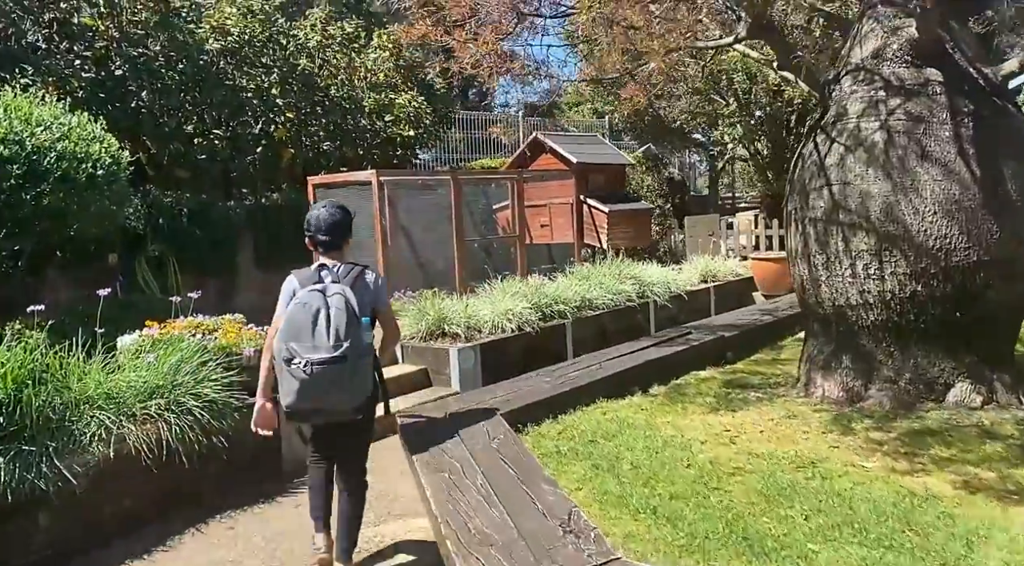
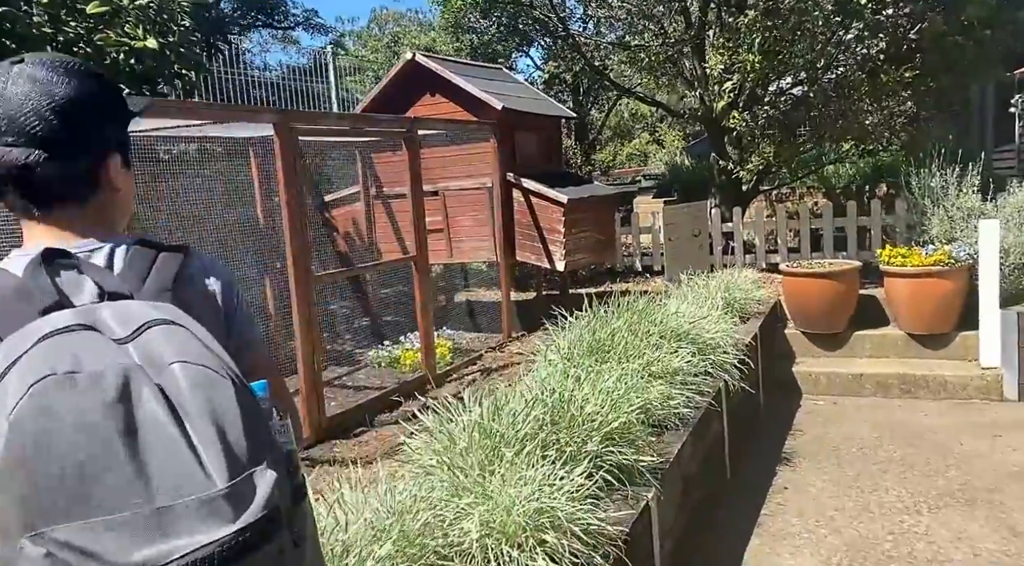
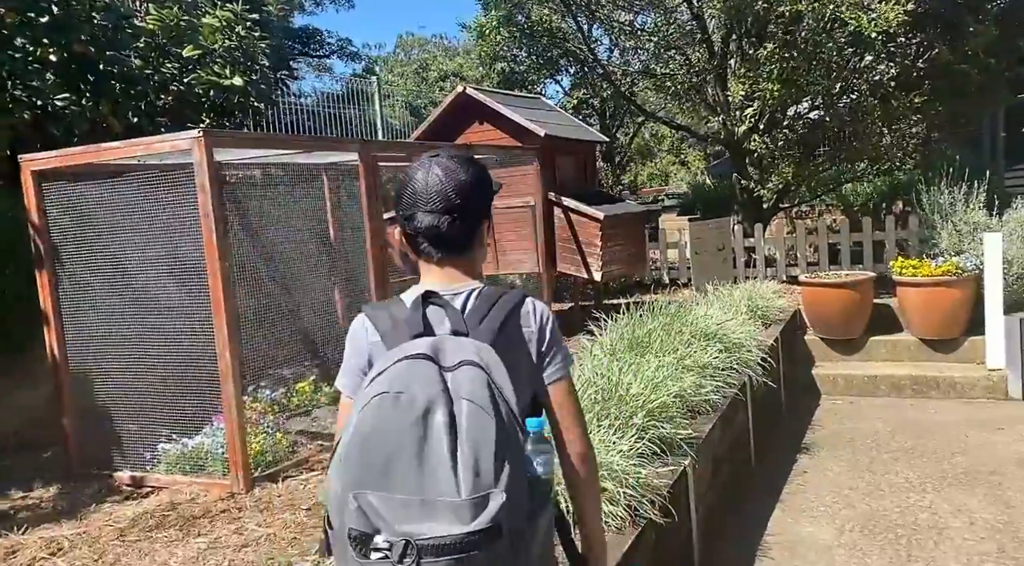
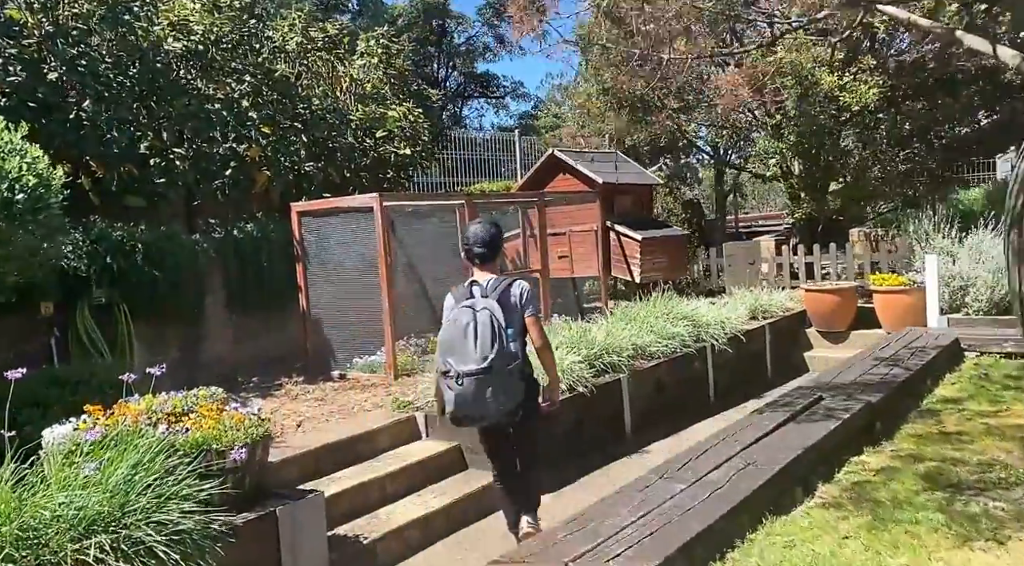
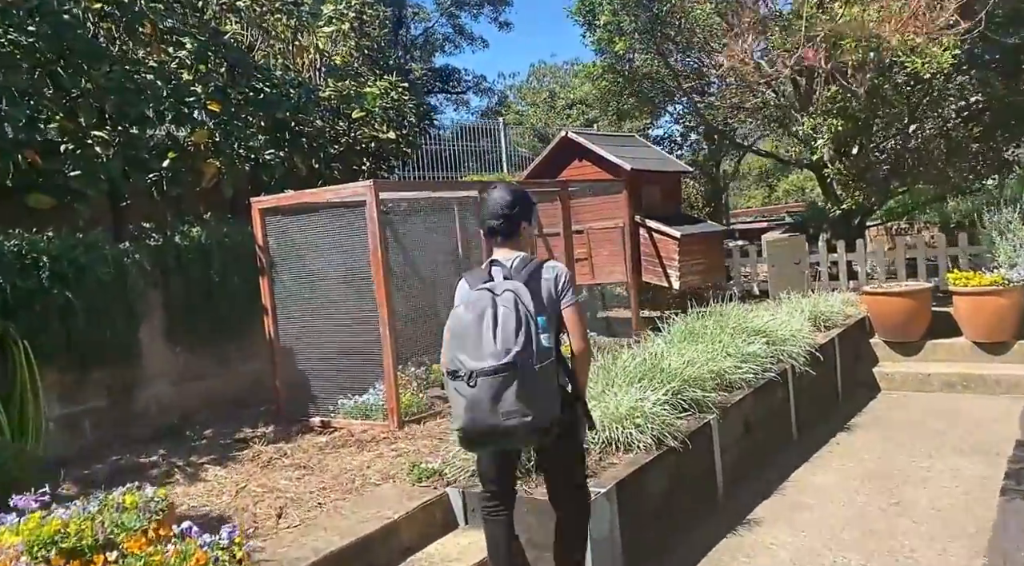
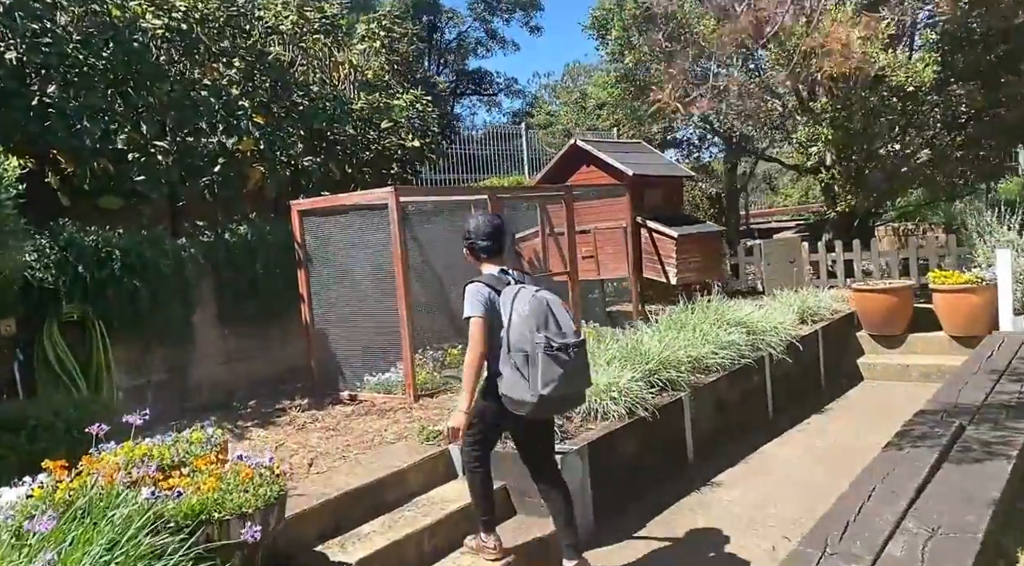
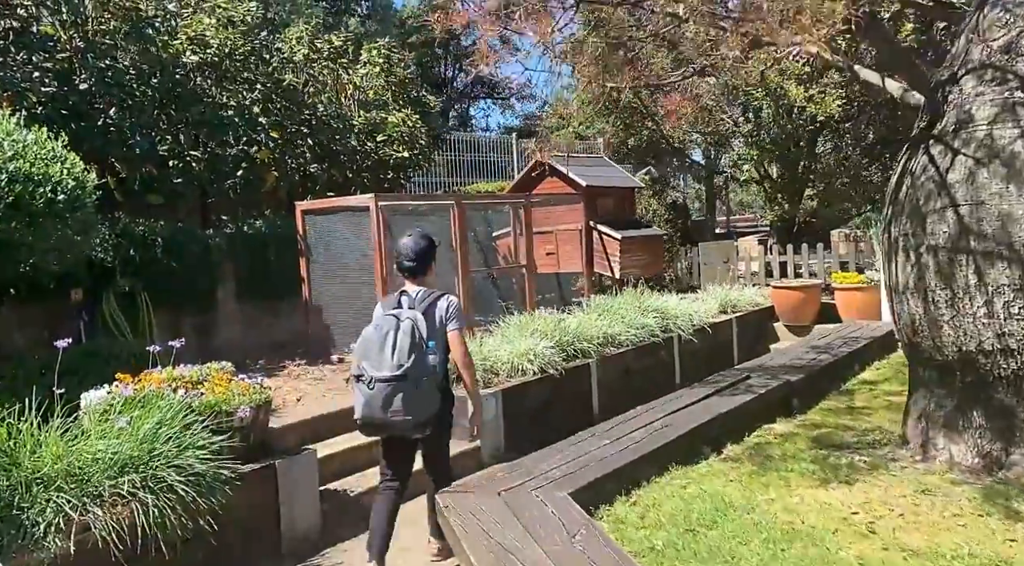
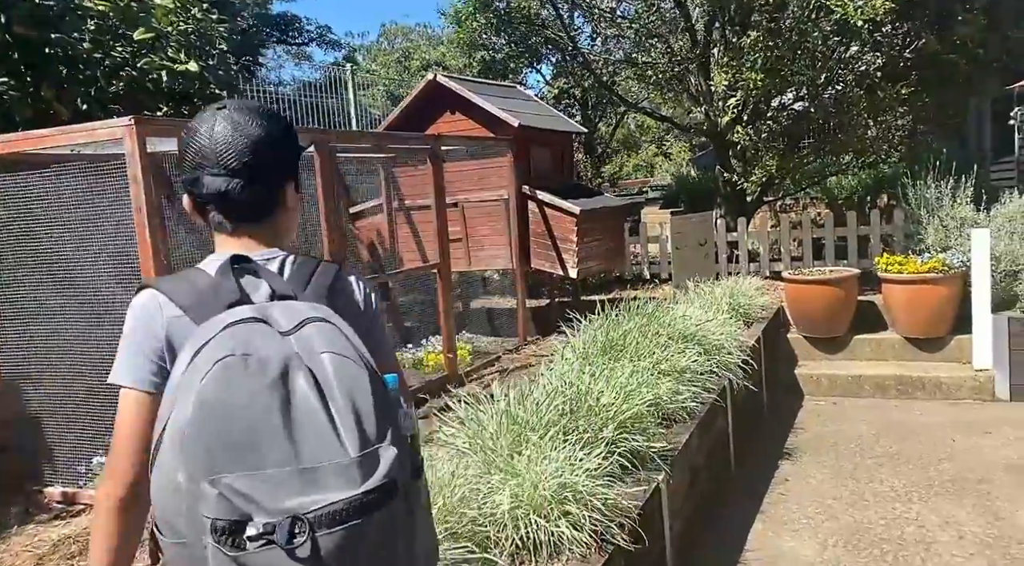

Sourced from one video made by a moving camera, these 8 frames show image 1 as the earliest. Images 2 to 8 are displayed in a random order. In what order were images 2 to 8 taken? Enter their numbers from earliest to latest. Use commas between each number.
7, 4, 6, 5, 3, 8, 2
